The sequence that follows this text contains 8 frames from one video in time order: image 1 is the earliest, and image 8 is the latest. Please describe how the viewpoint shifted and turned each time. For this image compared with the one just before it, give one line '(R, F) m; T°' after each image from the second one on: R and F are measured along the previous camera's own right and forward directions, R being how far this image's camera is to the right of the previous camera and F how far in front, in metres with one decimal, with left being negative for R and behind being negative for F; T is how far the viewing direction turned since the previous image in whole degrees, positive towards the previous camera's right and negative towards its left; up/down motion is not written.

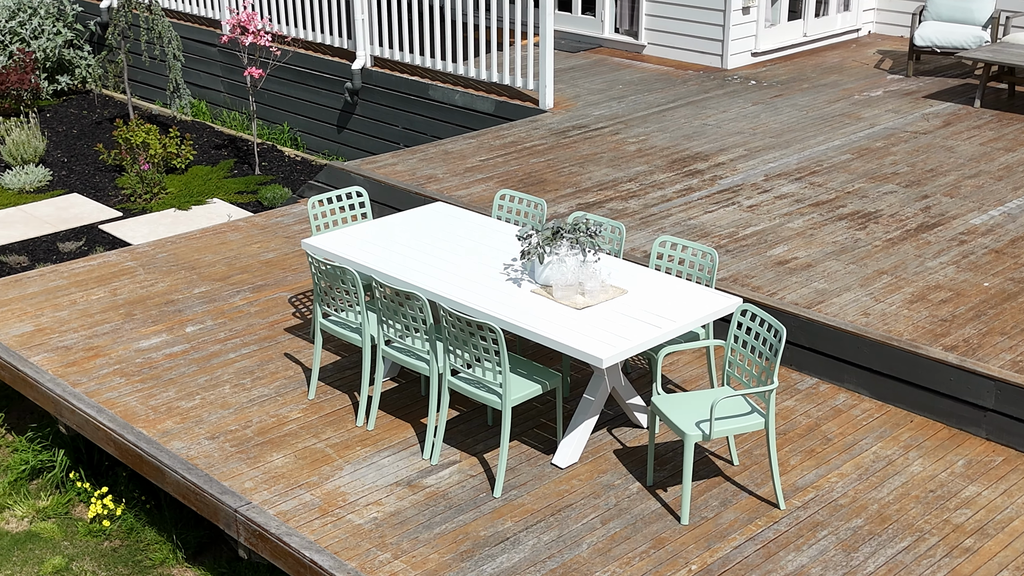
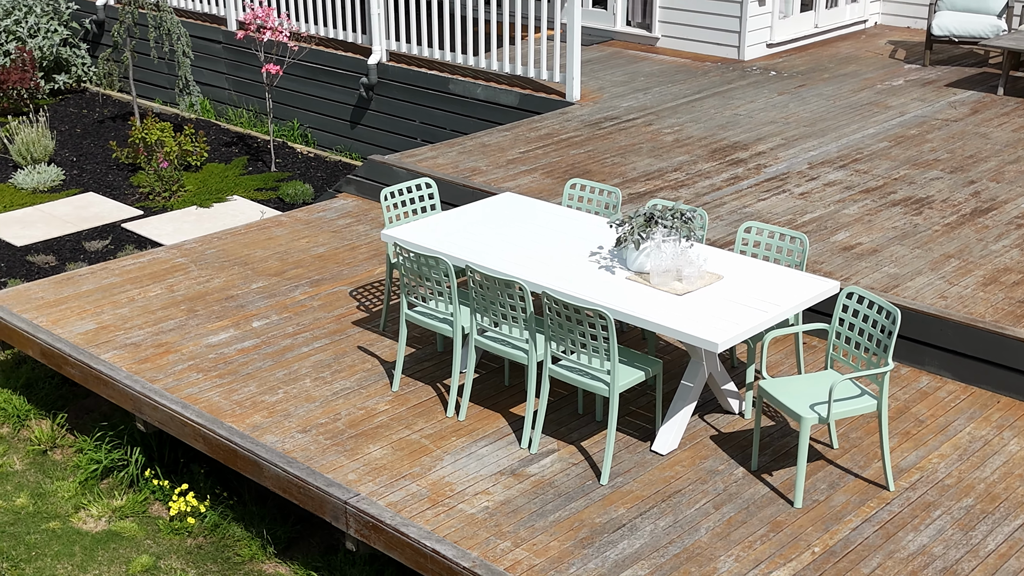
(-0.5, 0.0) m; +2°
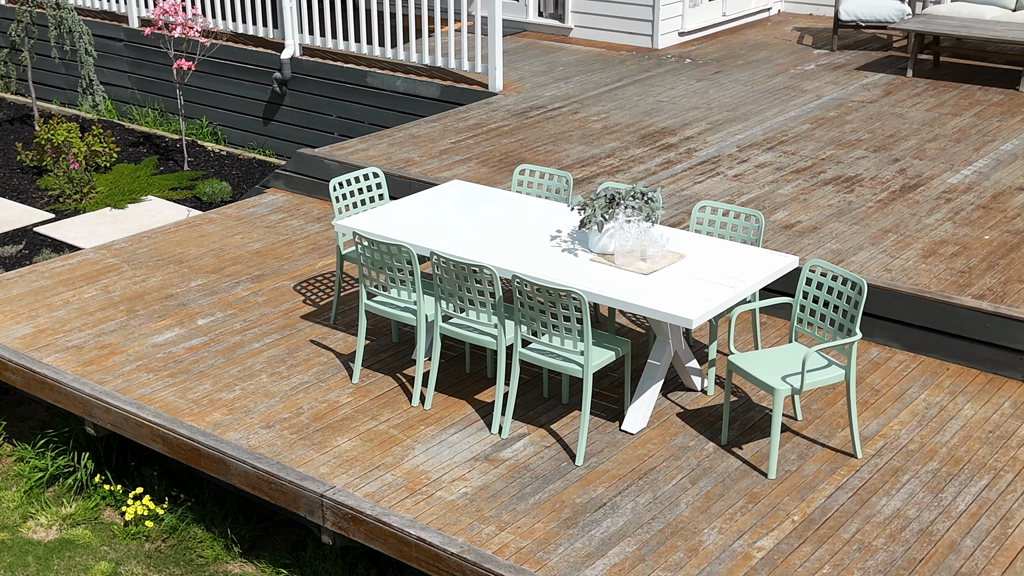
(-0.3, 0.0) m; +5°
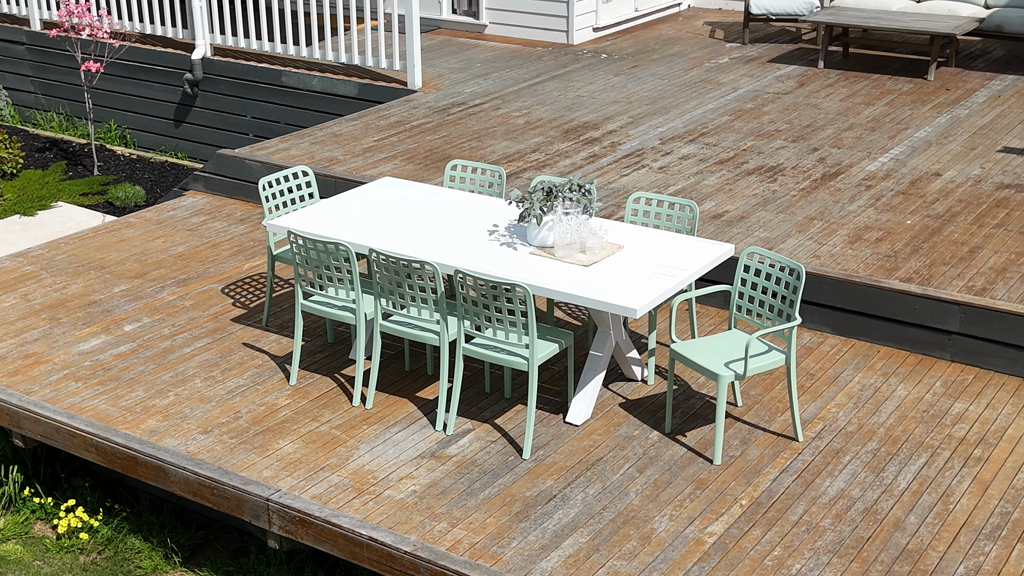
(-0.1, 0.0) m; +4°
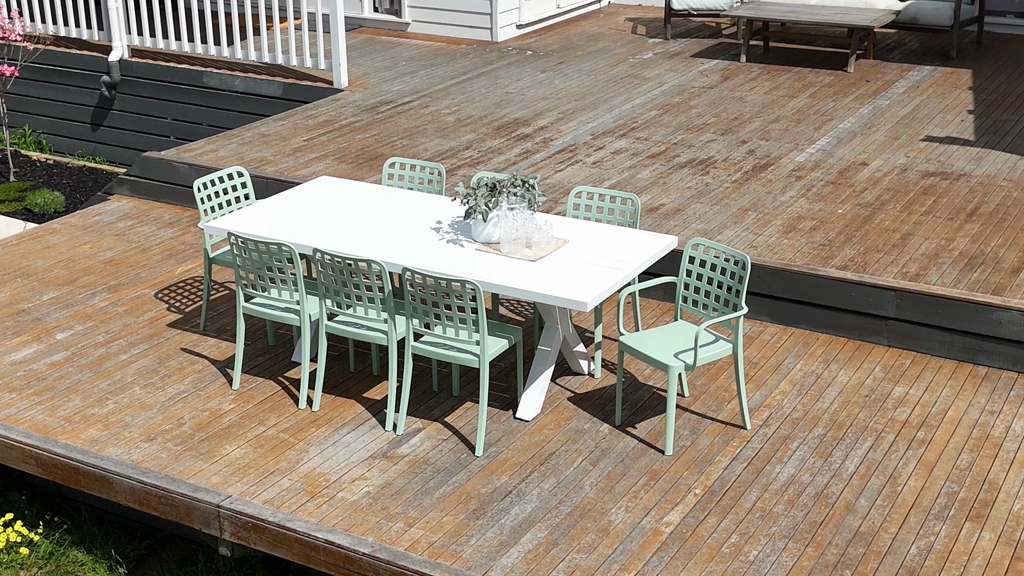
(-0.1, 0.0) m; +4°
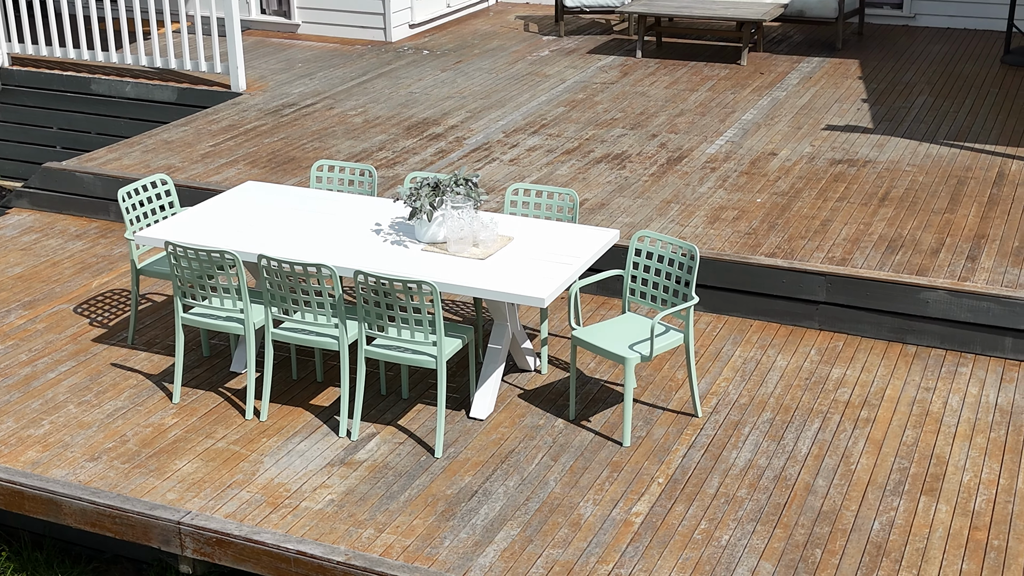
(-0.3, 0.0) m; +6°
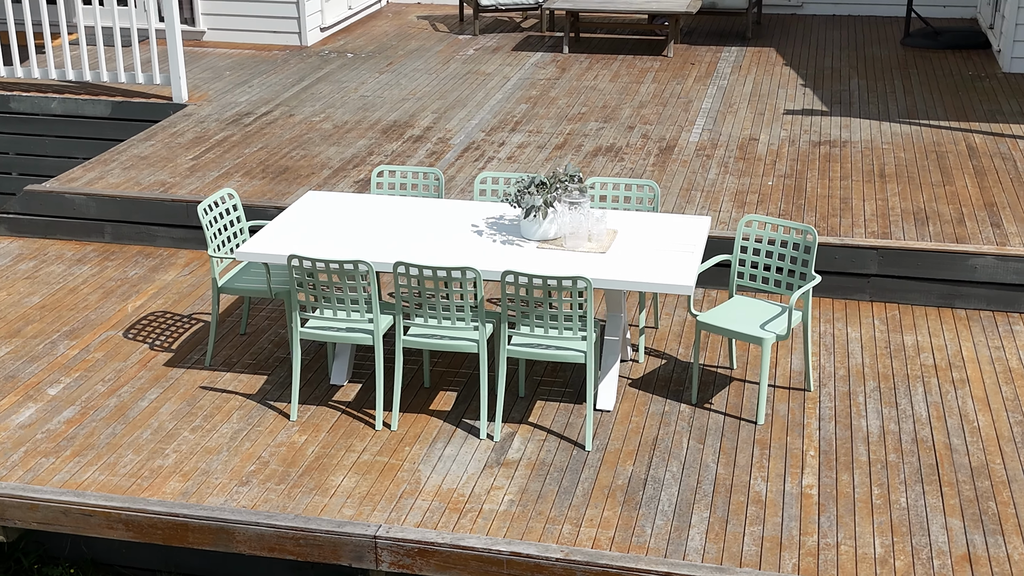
(-1.3, +0.1) m; +9°
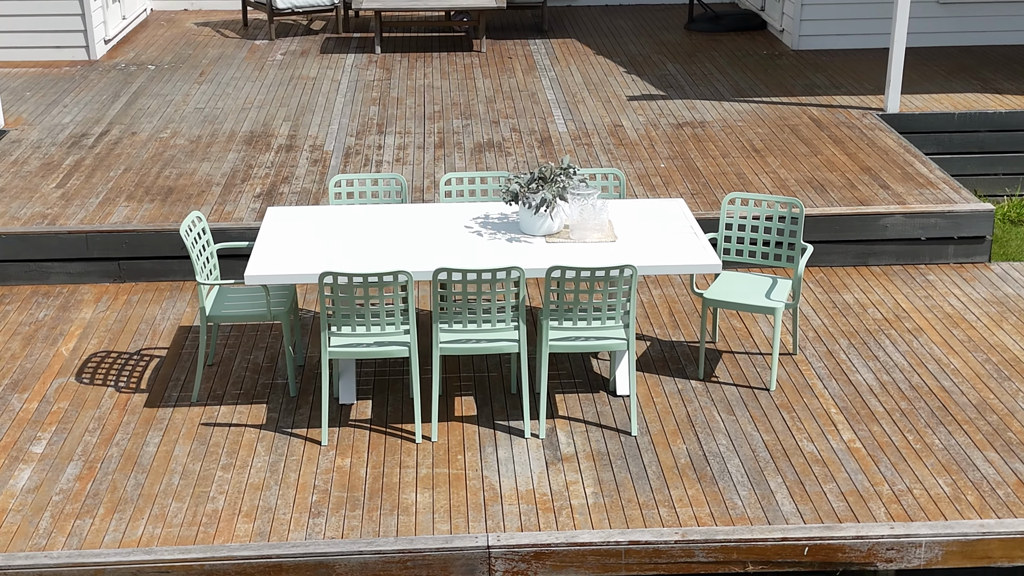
(-1.3, +0.2) m; +14°
